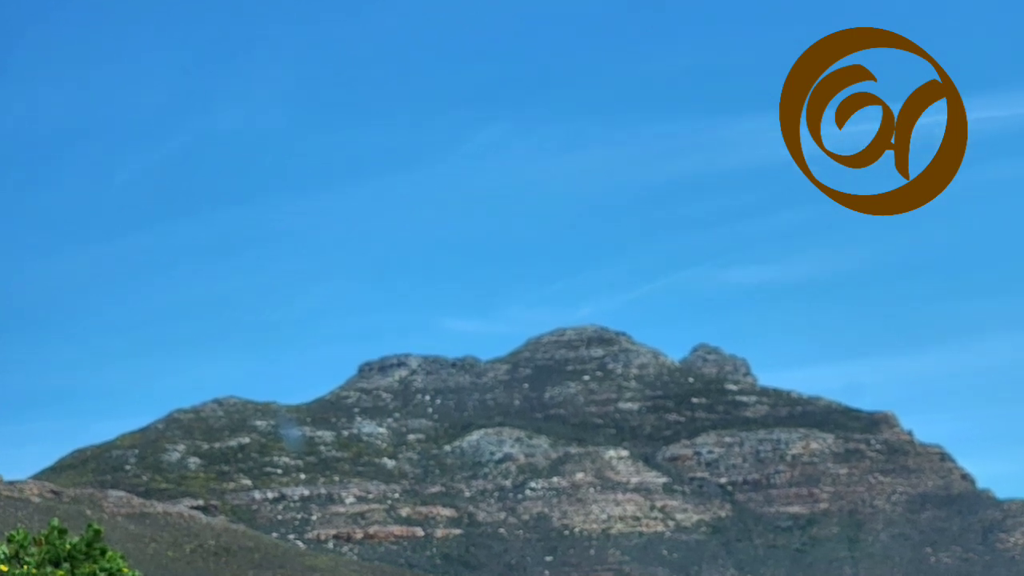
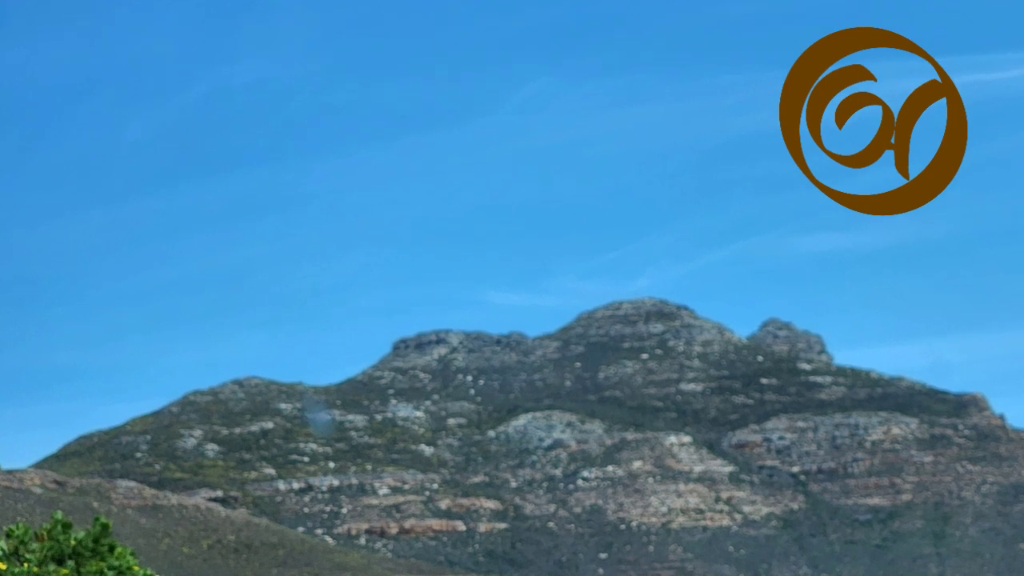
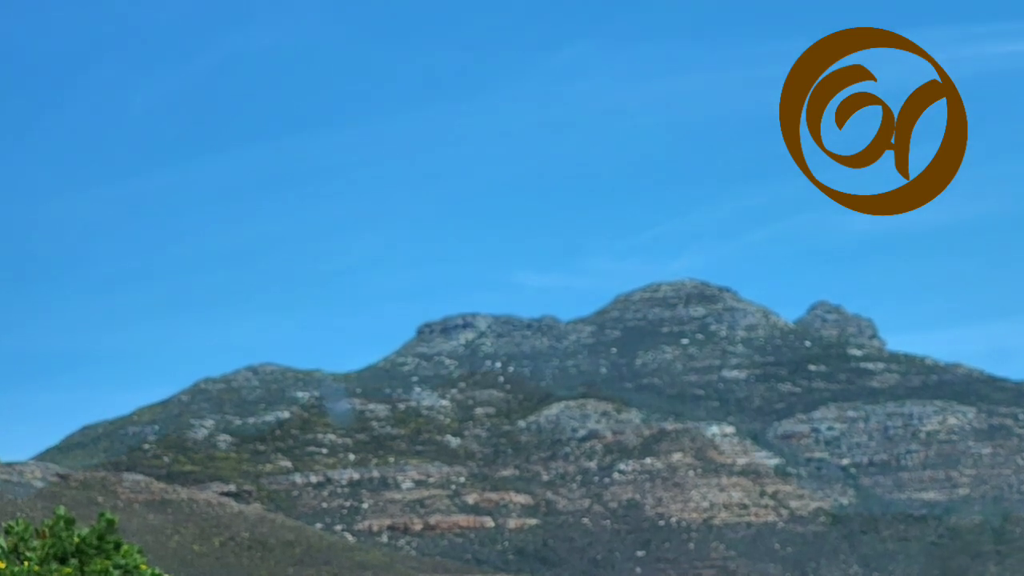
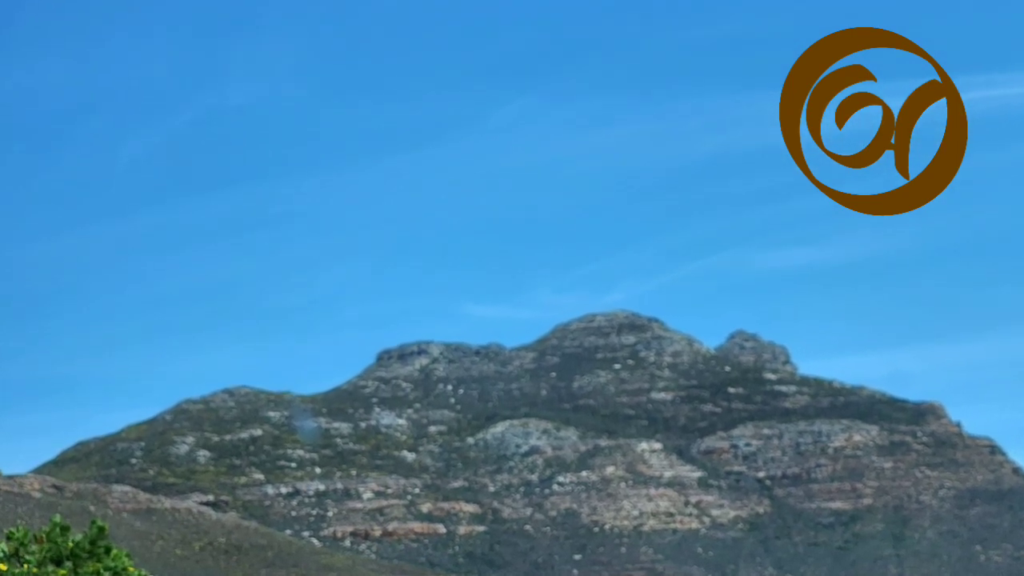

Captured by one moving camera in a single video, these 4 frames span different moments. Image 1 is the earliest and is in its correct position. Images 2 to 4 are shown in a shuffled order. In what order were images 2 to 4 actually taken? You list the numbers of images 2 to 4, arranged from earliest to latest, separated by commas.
4, 2, 3
